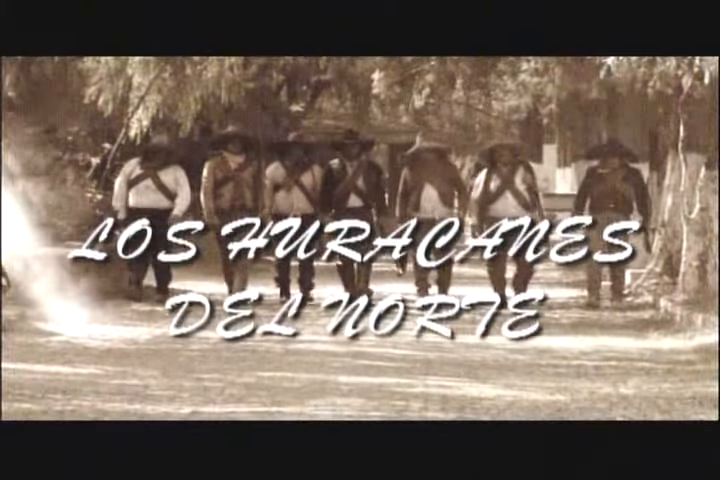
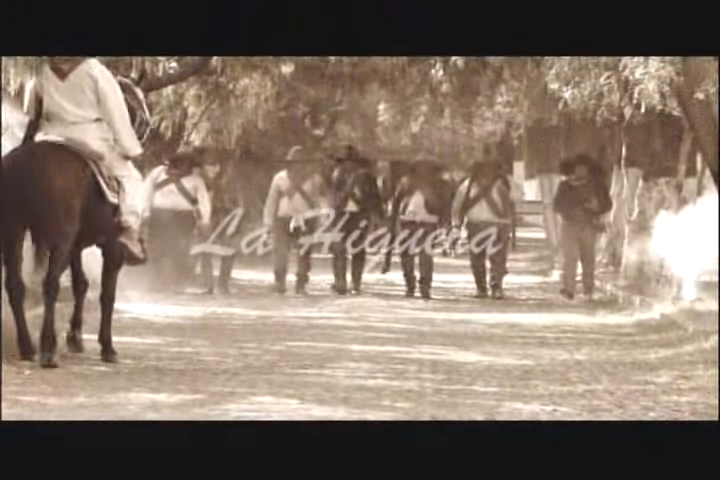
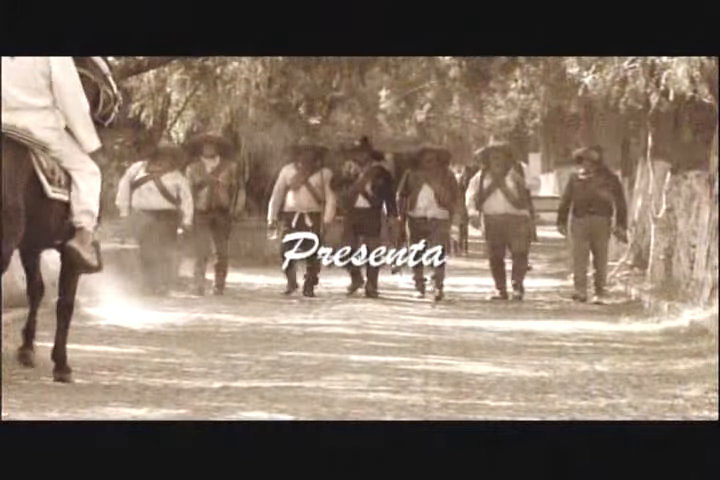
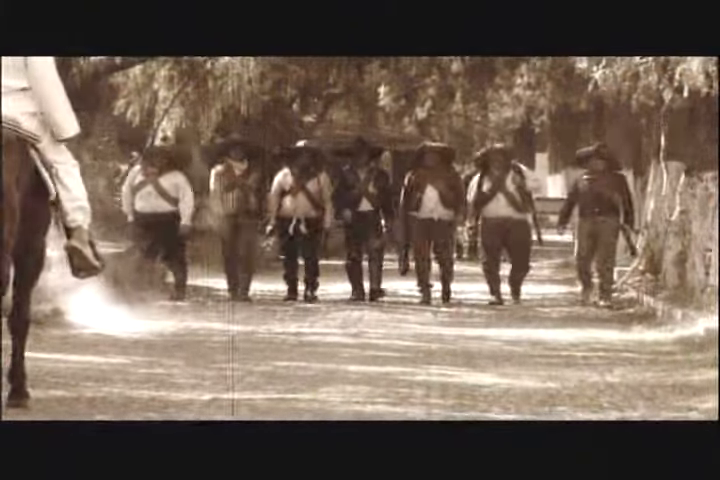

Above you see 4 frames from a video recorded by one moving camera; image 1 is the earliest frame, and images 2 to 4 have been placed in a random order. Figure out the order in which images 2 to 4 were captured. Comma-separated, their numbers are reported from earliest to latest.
4, 3, 2
